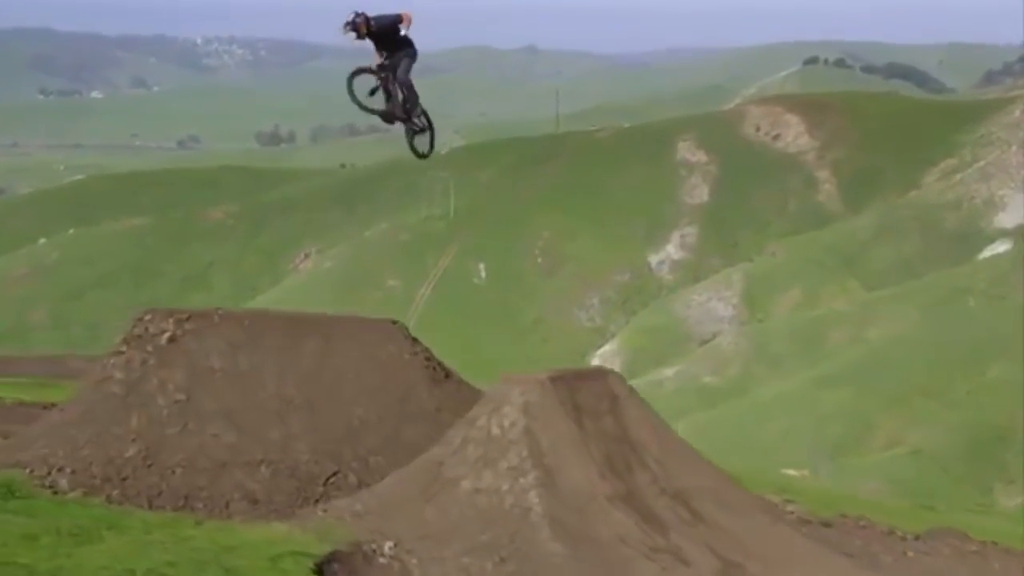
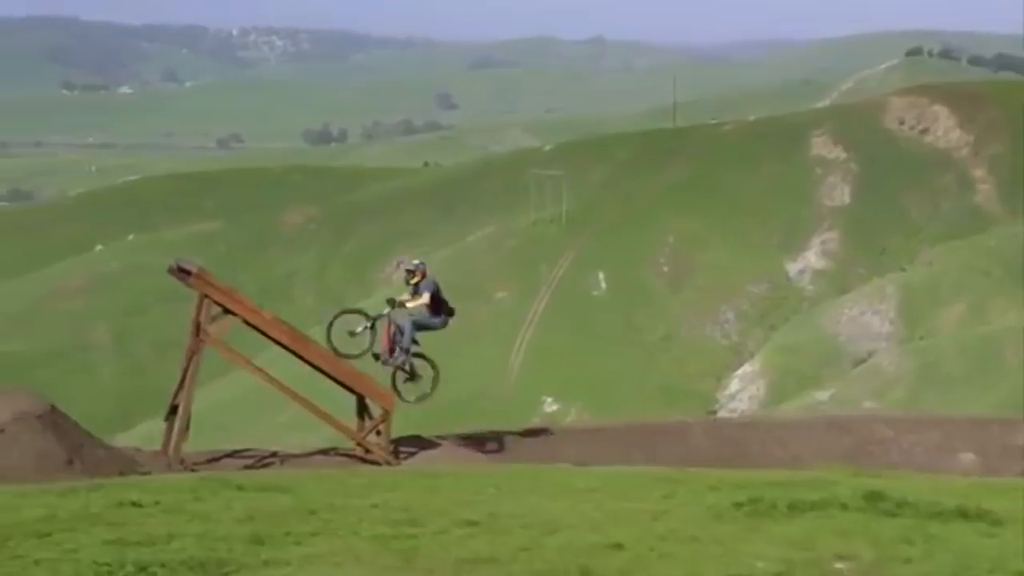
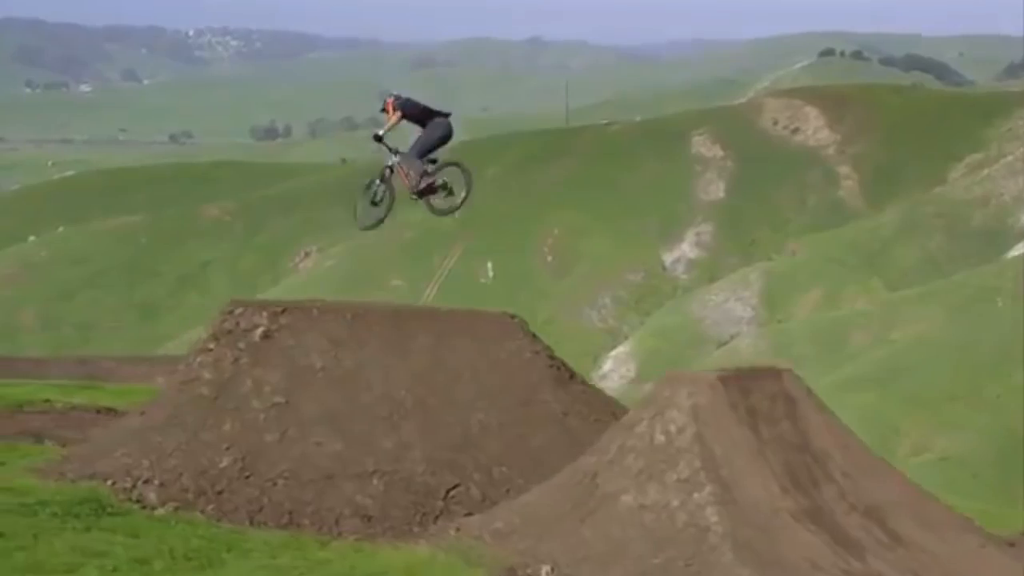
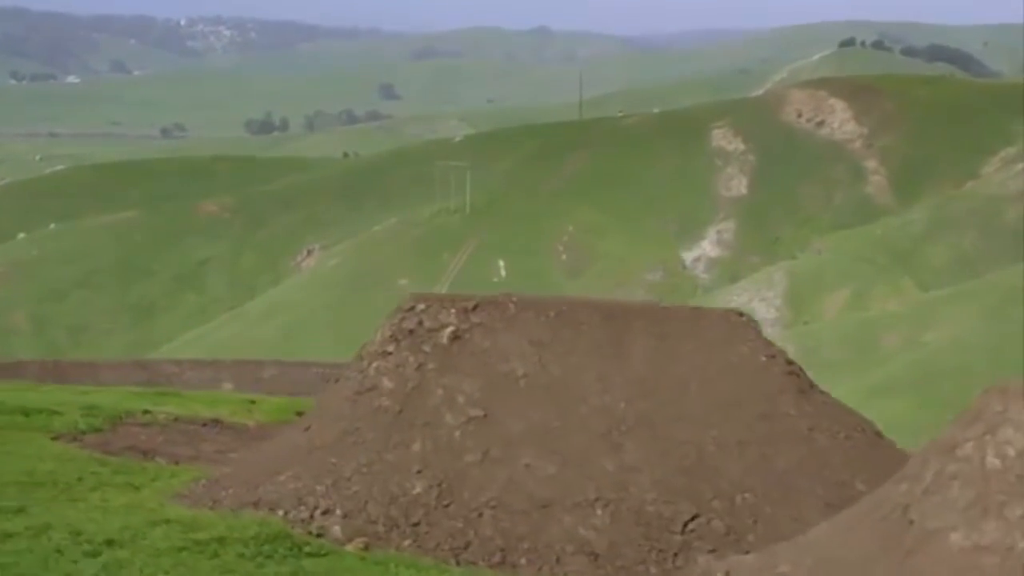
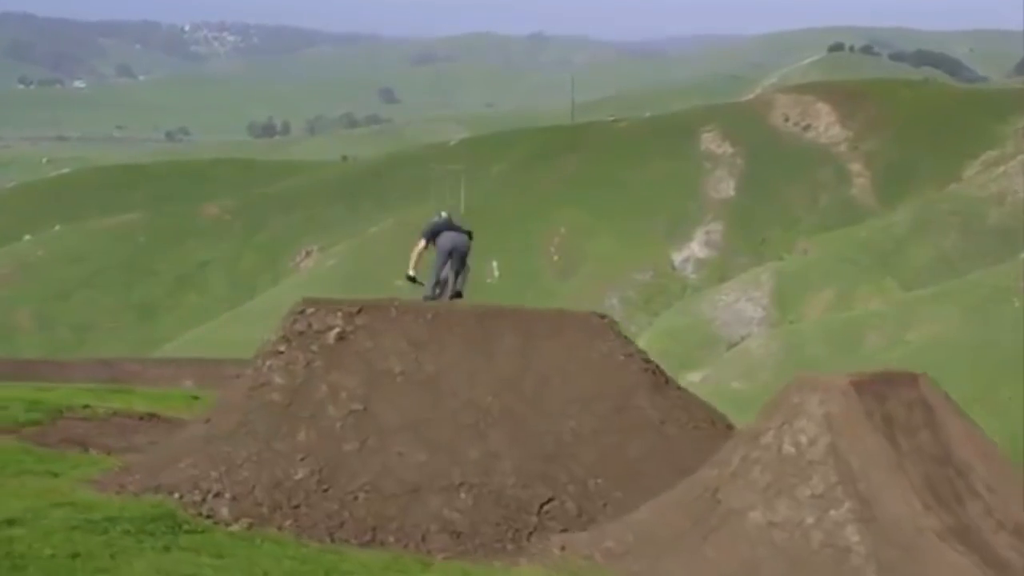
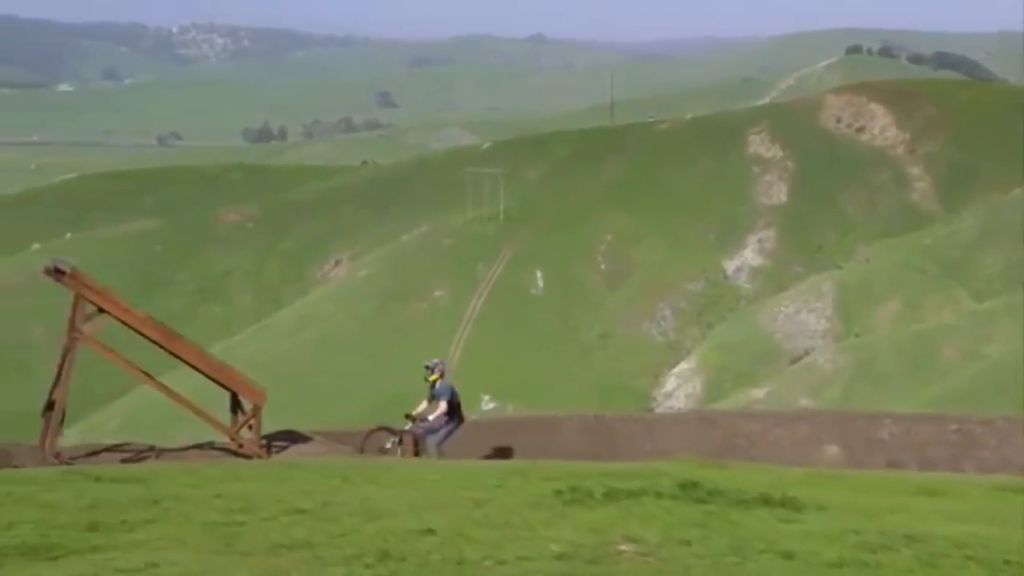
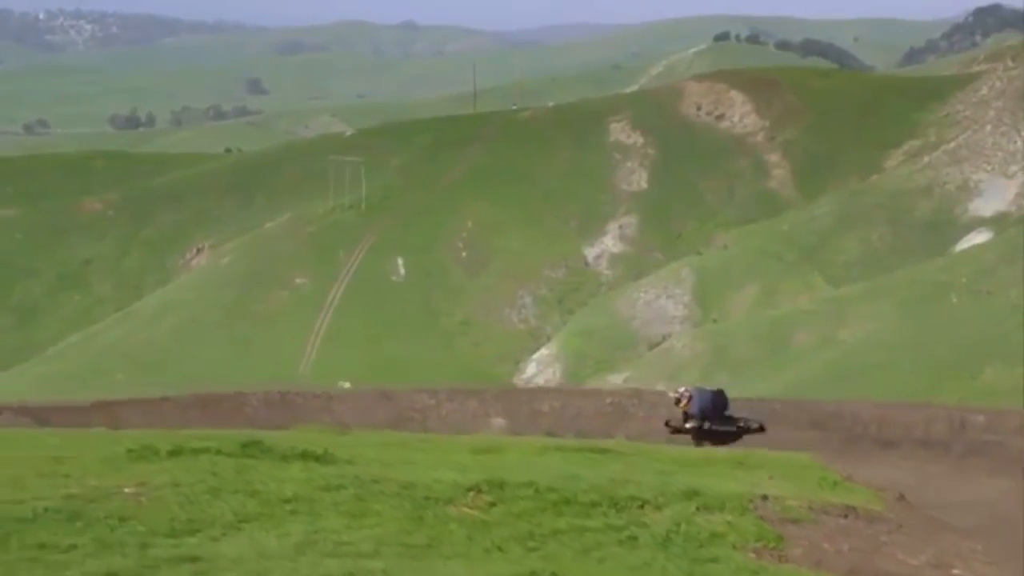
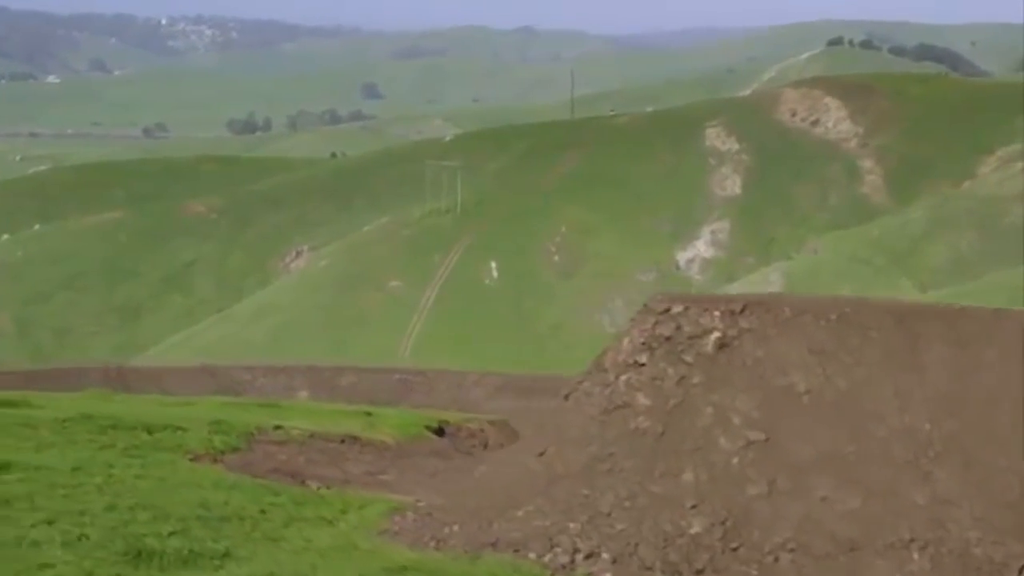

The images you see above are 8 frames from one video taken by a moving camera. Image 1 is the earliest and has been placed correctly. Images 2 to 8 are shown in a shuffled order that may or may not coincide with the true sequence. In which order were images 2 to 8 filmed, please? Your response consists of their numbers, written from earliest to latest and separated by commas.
3, 5, 4, 8, 7, 6, 2
